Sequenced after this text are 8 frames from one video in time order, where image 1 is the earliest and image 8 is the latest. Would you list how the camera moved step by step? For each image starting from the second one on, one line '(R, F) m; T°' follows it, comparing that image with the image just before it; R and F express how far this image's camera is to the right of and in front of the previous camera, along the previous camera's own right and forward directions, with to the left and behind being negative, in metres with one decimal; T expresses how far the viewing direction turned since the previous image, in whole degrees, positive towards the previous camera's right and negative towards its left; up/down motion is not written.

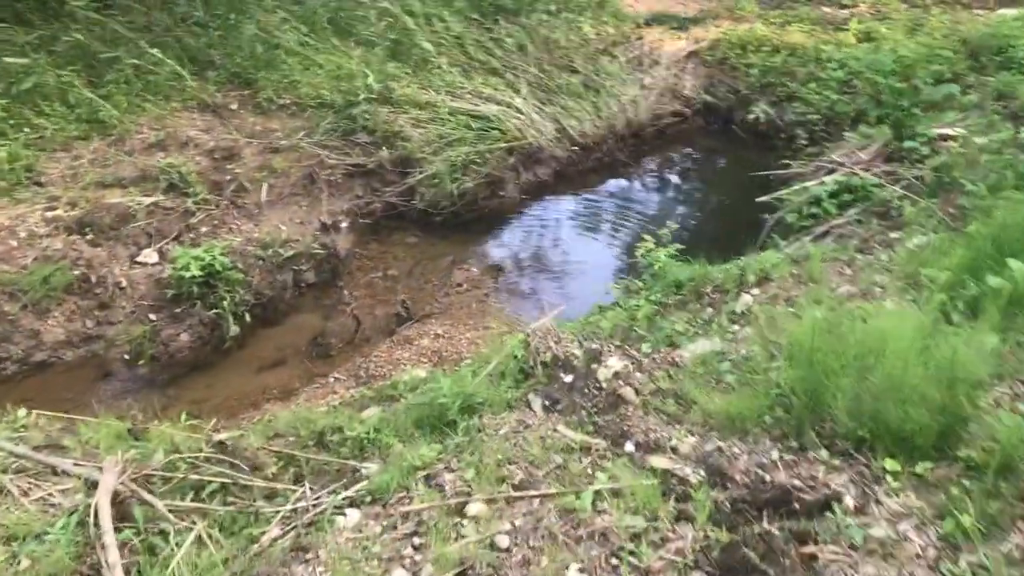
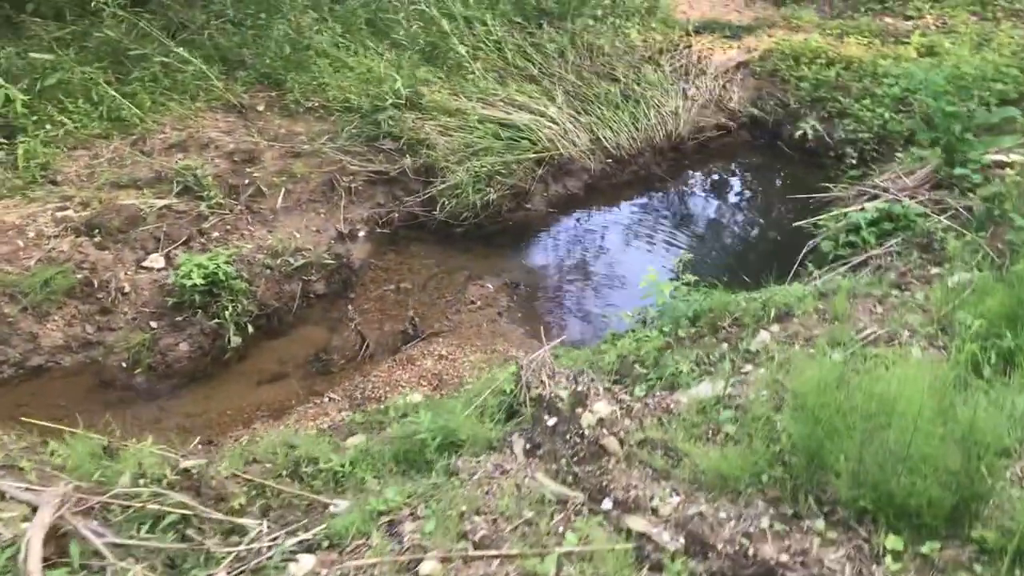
(+0.2, +0.2) m; -4°
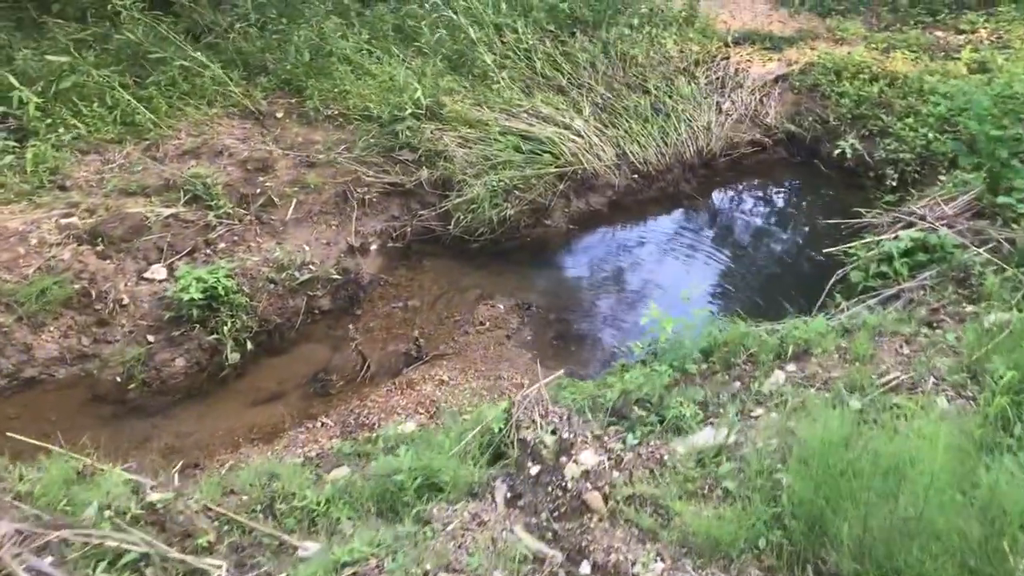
(+0.2, +0.2) m; -3°
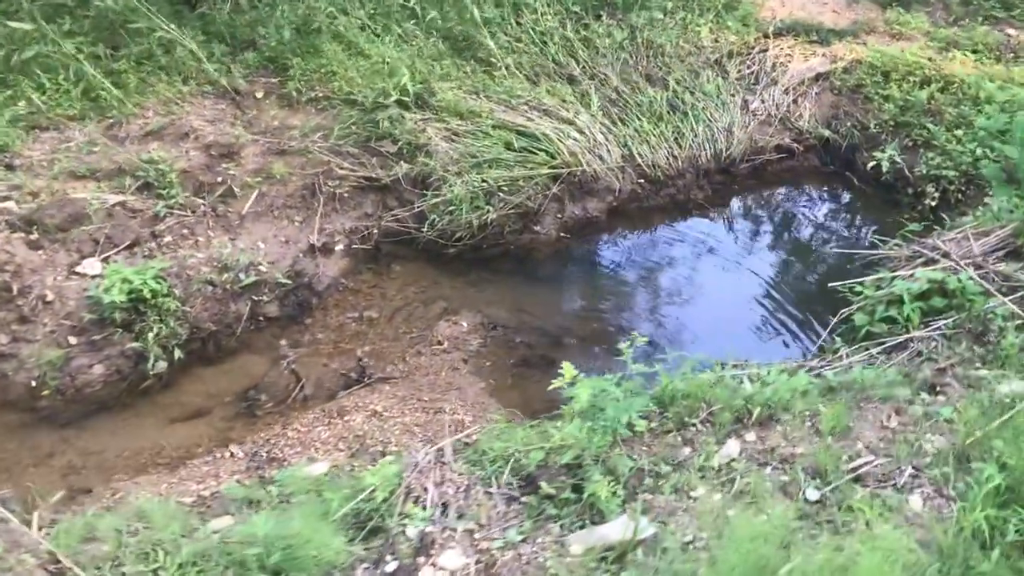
(+0.4, +0.5) m; -4°
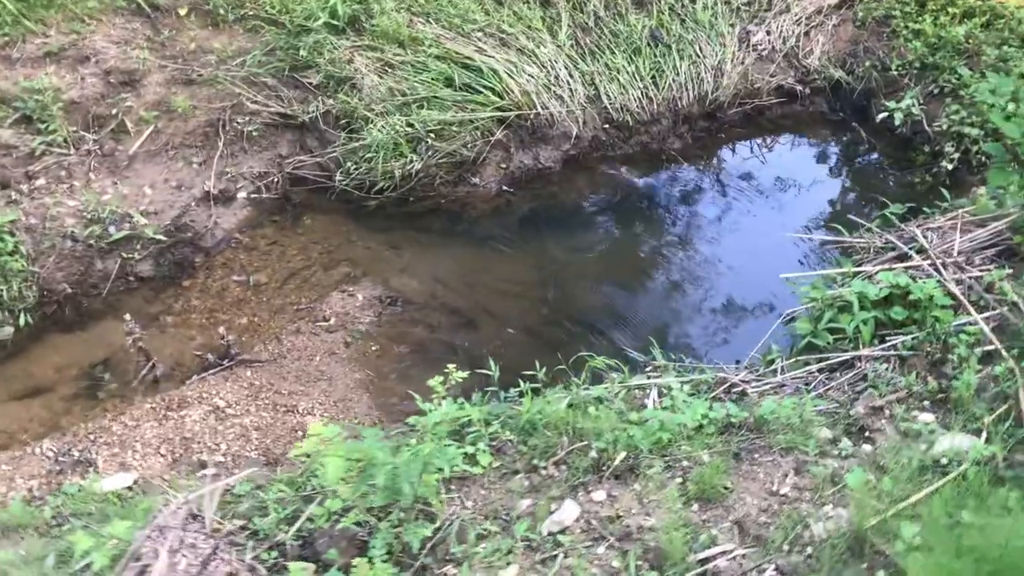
(+0.7, +0.6) m; -5°
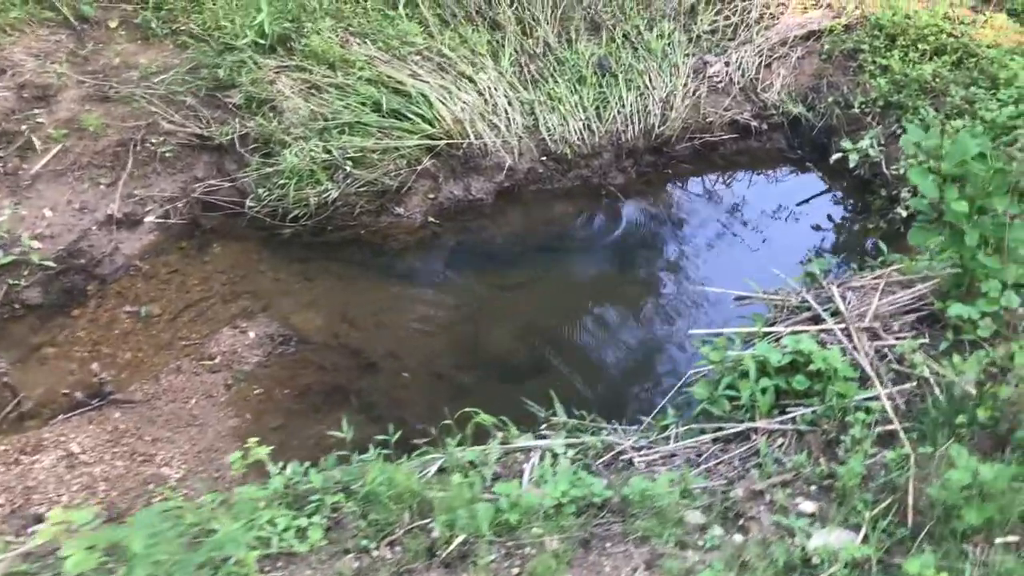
(+0.4, +0.2) m; -2°
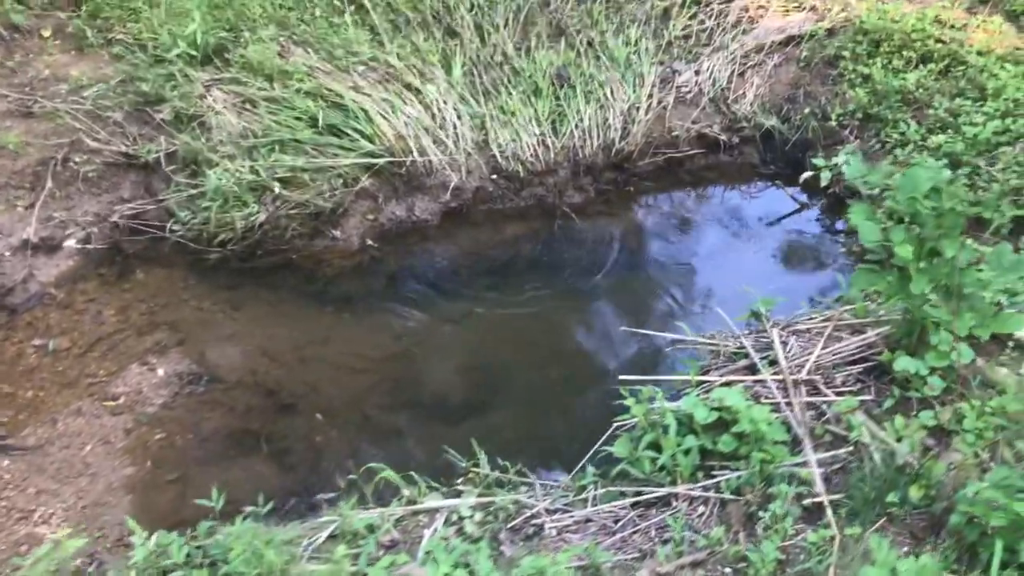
(+0.3, +0.3) m; -2°
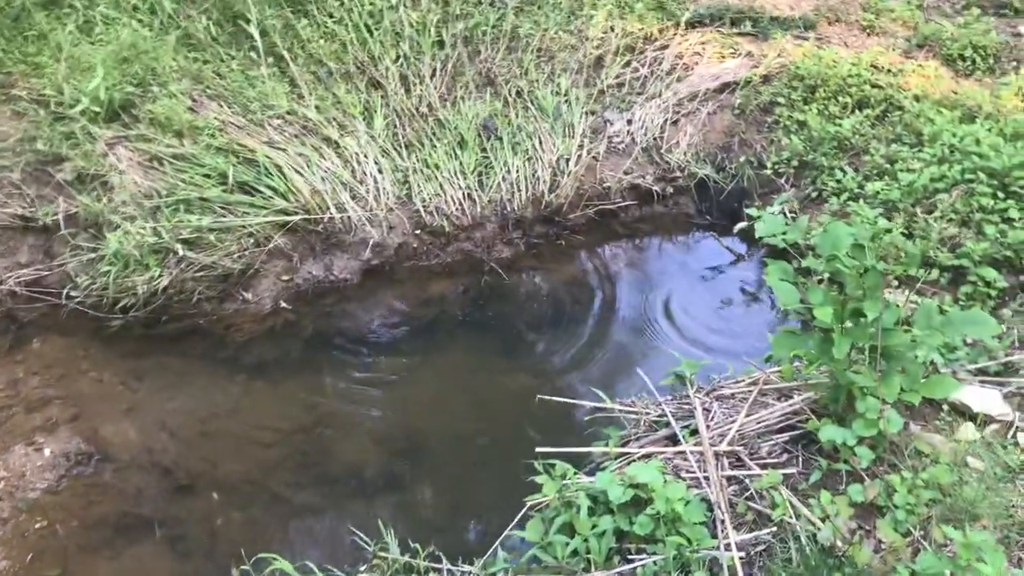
(+0.2, +0.2) m; +2°
